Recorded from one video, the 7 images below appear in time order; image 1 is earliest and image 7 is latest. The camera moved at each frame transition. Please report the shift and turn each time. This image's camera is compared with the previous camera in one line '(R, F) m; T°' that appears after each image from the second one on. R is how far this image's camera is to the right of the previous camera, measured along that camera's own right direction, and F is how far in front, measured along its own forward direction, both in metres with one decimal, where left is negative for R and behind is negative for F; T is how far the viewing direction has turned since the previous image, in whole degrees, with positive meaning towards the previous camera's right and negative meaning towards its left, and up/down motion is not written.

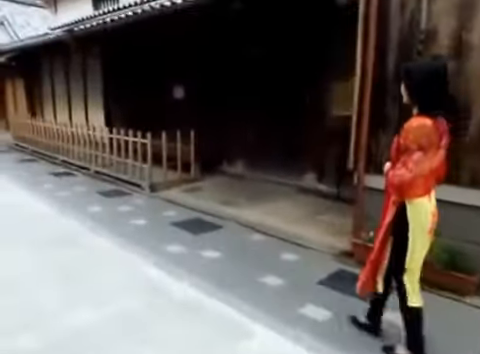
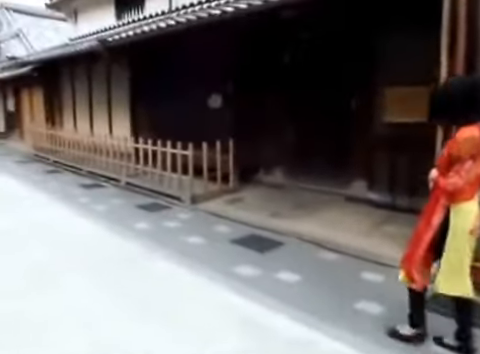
(-0.7, +0.2) m; 0°
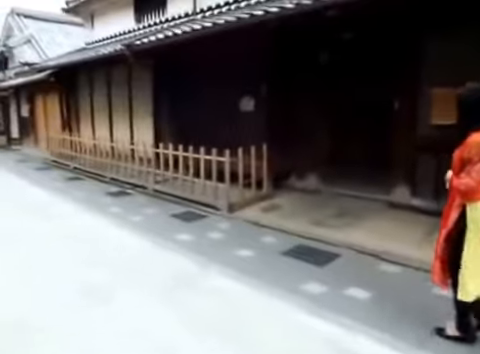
(-0.5, +0.2) m; -1°
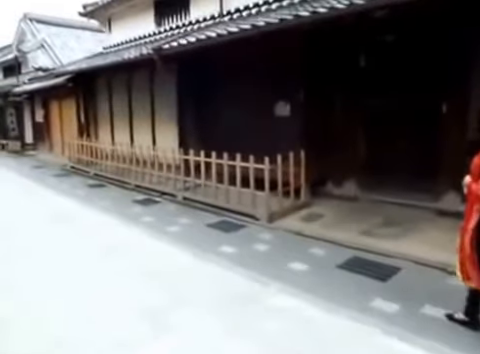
(-0.5, +0.2) m; 0°
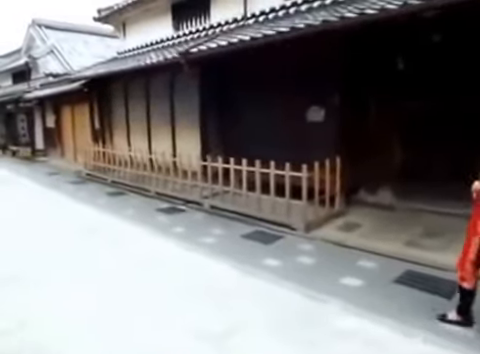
(-0.5, +0.2) m; 0°
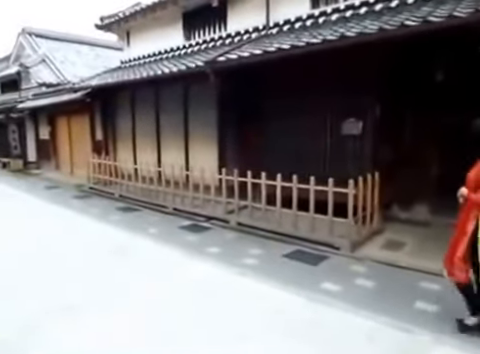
(-0.8, +0.4) m; +3°
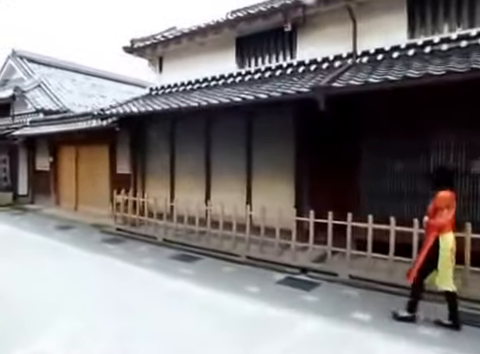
(-2.3, +1.1) m; +7°
